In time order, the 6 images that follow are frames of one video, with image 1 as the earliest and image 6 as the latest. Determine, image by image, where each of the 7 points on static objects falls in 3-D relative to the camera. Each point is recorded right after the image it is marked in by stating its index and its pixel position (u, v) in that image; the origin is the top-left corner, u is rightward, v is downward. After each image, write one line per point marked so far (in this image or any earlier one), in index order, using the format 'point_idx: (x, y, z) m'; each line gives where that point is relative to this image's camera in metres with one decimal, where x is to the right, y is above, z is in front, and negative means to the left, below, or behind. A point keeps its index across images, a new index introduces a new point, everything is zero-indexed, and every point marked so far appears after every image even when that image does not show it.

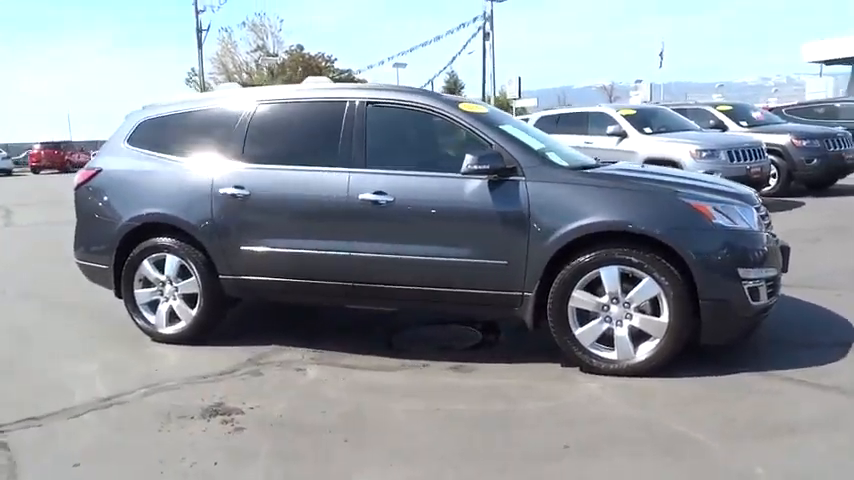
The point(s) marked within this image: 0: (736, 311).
0: (+2.3, -0.5, +4.8) m
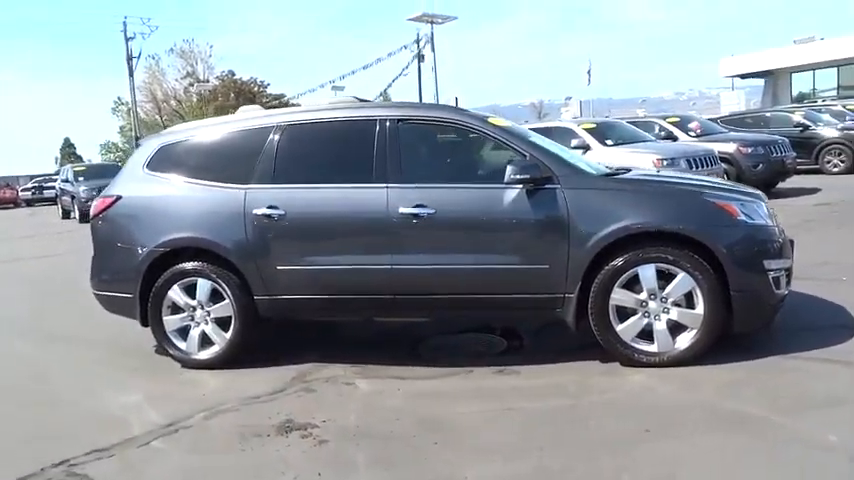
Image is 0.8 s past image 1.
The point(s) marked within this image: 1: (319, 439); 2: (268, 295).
0: (+2.7, -0.5, +5.2) m
1: (-0.7, -1.3, +4.3) m
2: (-1.4, -0.5, +6.0) m
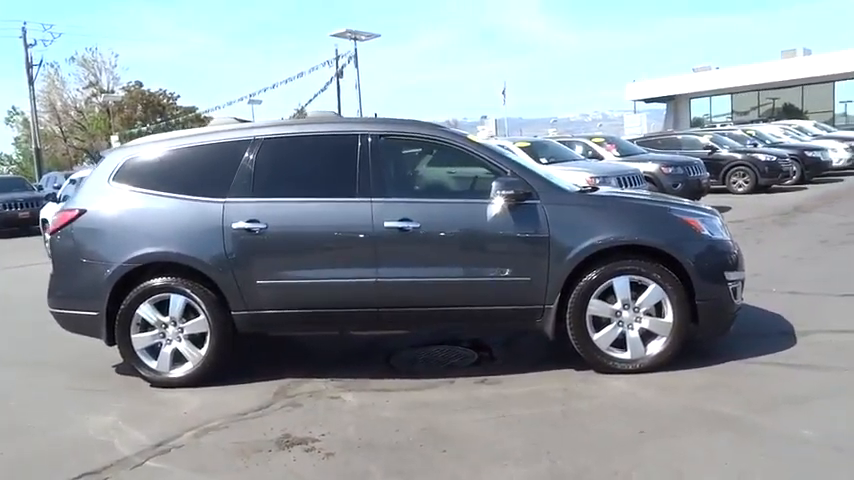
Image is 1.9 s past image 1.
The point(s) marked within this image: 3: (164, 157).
0: (+2.6, -0.6, +5.7) m
1: (-0.7, -1.4, +4.3) m
2: (-1.6, -0.6, +5.9) m
3: (-2.4, +0.8, +6.1) m
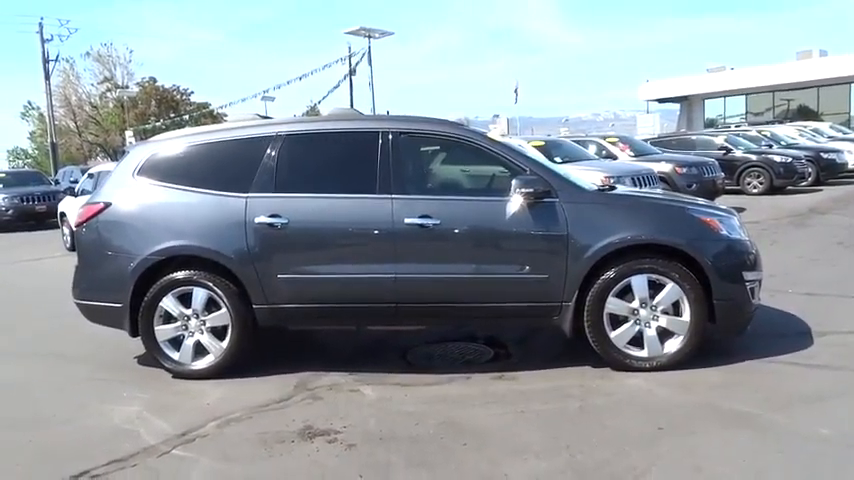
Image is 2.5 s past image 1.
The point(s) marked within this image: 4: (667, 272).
0: (+2.7, -0.6, +5.7) m
1: (-0.5, -1.3, +4.3) m
2: (-1.4, -0.6, +5.9) m
3: (-2.3, +0.8, +6.2) m
4: (+2.0, -0.3, +5.6) m
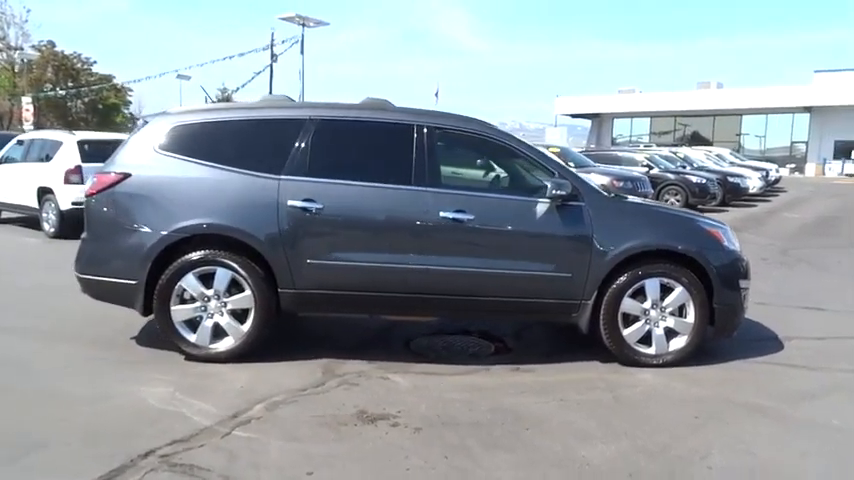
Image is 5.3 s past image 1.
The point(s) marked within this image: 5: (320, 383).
0: (+2.9, -0.7, +6.3) m
1: (-0.1, -1.3, +4.4) m
2: (-1.2, -0.4, +5.9) m
3: (-2.0, +1.0, +6.0) m
4: (+2.3, -0.3, +6.1) m
5: (-0.9, -1.2, +5.3) m
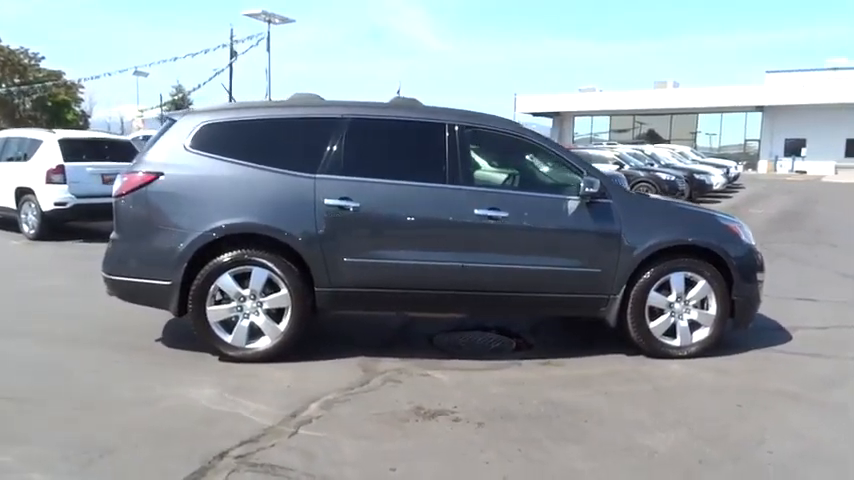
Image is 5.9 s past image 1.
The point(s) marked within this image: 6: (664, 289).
0: (+3.2, -0.6, +6.5) m
1: (+0.3, -1.2, +4.5) m
2: (-0.9, -0.4, +5.9) m
3: (-1.7, +1.0, +6.0) m
4: (+2.6, -0.3, +6.3) m
5: (-0.5, -1.1, +5.3) m
6: (+2.3, -0.5, +6.3) m
